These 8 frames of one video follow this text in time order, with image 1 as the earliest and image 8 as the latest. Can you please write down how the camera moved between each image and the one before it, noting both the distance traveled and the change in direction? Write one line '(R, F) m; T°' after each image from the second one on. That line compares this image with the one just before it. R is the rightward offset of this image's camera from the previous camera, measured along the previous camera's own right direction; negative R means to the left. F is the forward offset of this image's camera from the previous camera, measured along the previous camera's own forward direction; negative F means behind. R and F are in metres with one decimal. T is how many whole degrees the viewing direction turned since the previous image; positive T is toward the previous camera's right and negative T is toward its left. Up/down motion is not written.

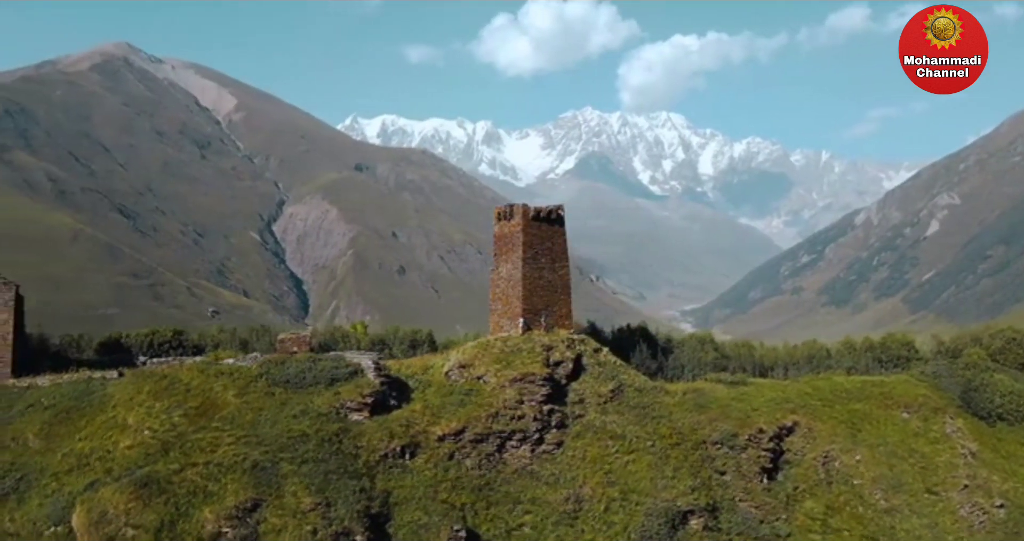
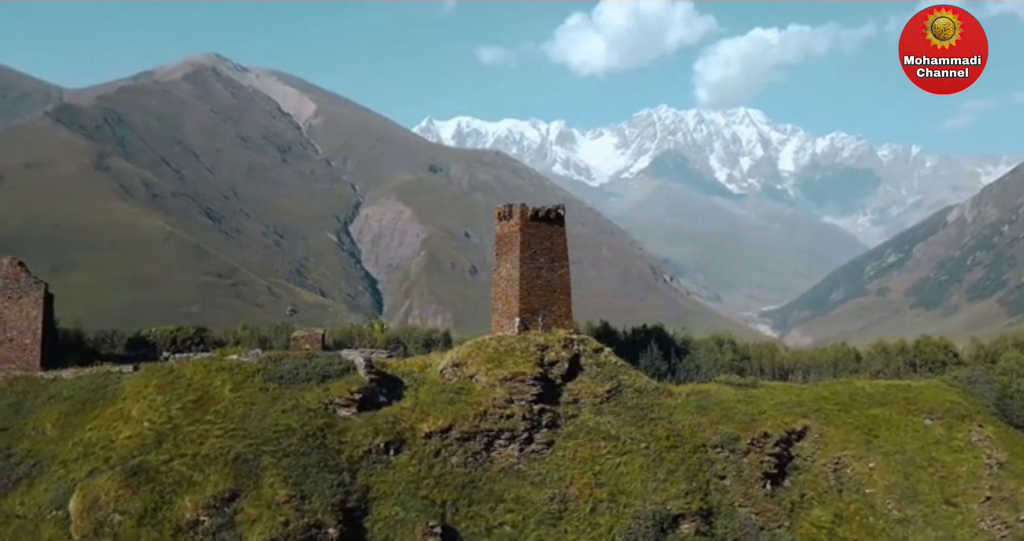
(+4.8, +0.1) m; -5°
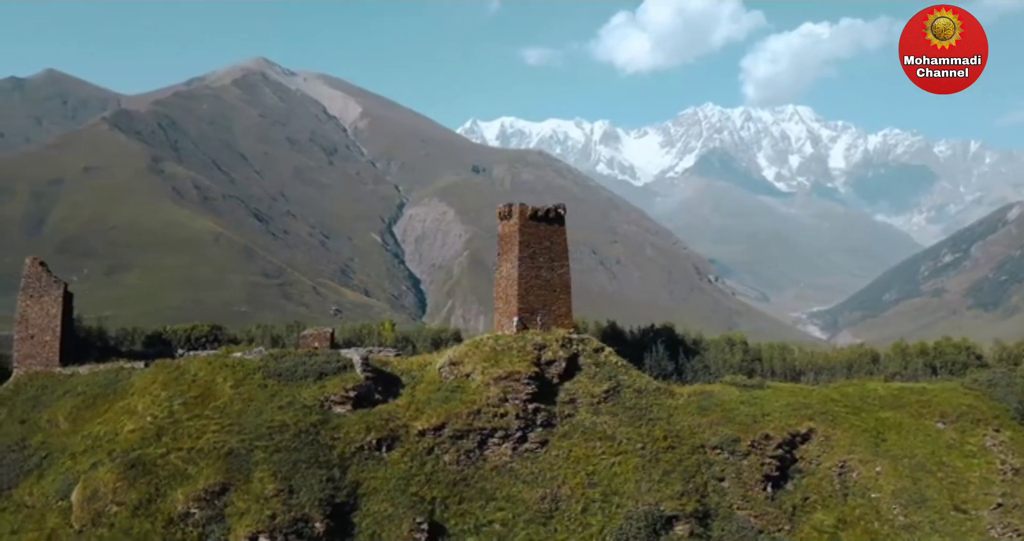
(+2.8, -0.1) m; -3°
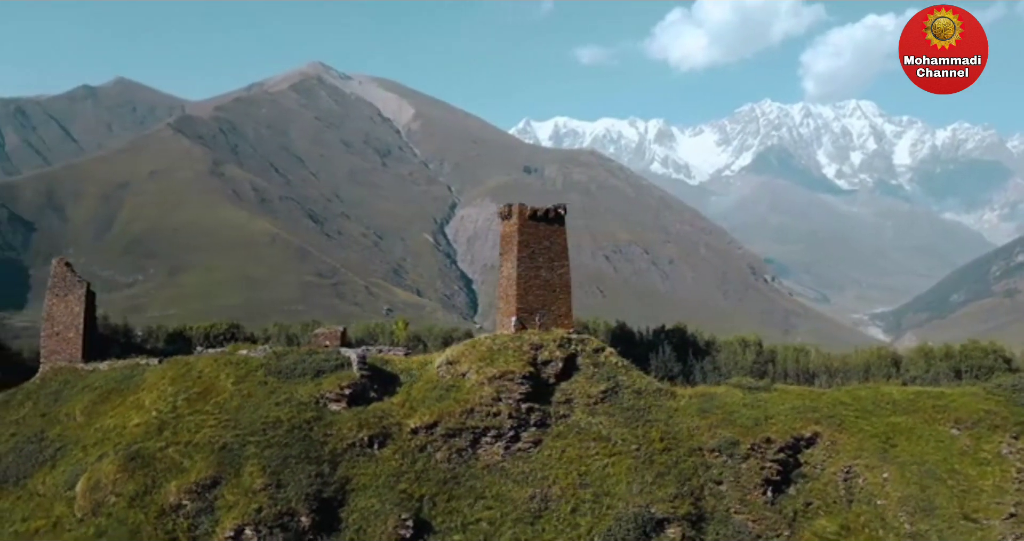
(+3.4, 0.0) m; -4°
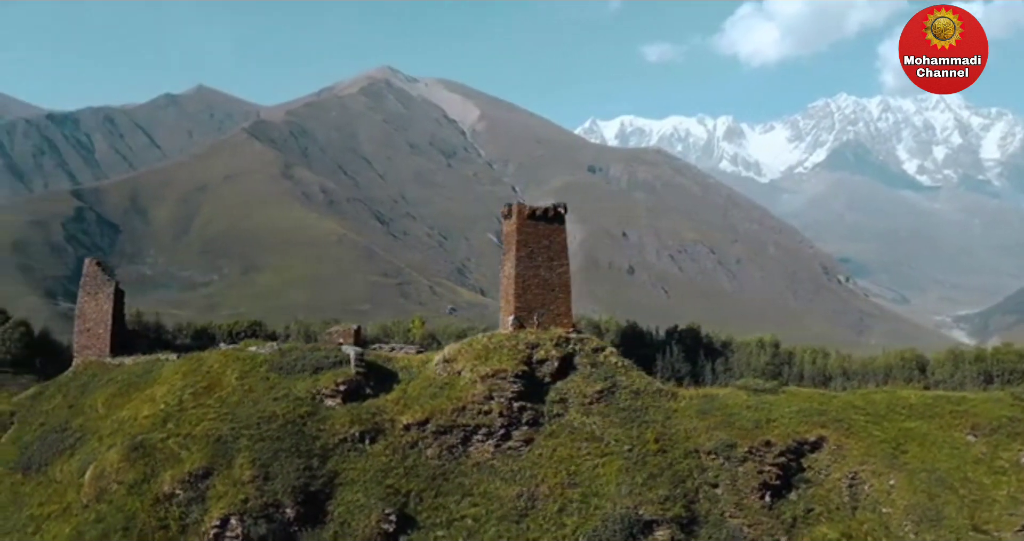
(+4.2, 0.0) m; -5°
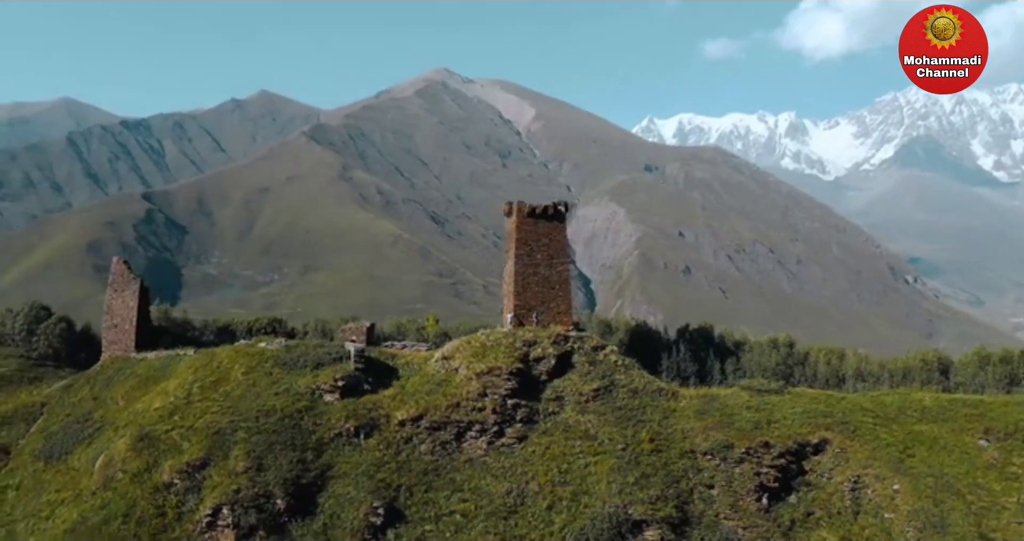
(+3.6, -0.1) m; -4°
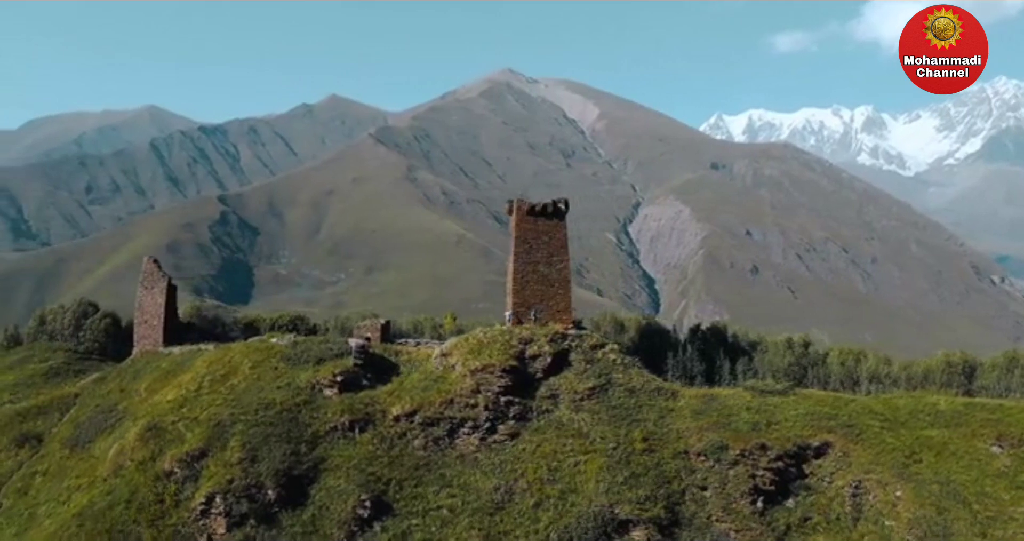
(+4.2, 0.0) m; -5°
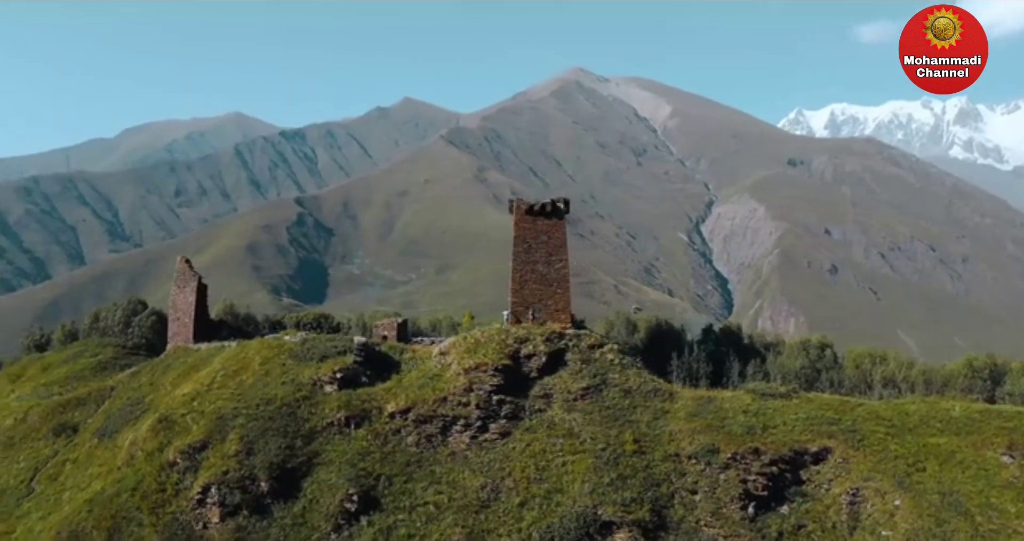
(+4.6, +0.1) m; -5°
